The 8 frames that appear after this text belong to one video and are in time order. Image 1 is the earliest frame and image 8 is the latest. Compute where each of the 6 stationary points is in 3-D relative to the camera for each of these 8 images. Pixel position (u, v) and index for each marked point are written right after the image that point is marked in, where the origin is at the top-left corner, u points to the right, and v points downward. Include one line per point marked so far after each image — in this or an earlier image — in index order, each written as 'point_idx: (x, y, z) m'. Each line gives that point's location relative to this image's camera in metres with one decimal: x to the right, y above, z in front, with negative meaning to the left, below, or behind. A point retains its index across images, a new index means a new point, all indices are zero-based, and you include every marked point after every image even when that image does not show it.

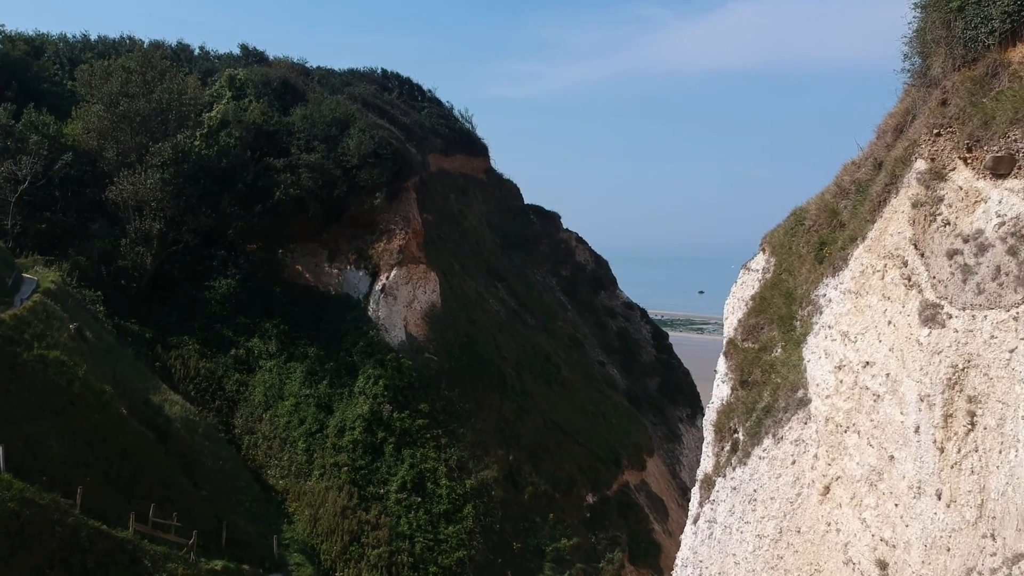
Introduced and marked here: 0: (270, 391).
0: (-6.2, -2.7, +18.7) m
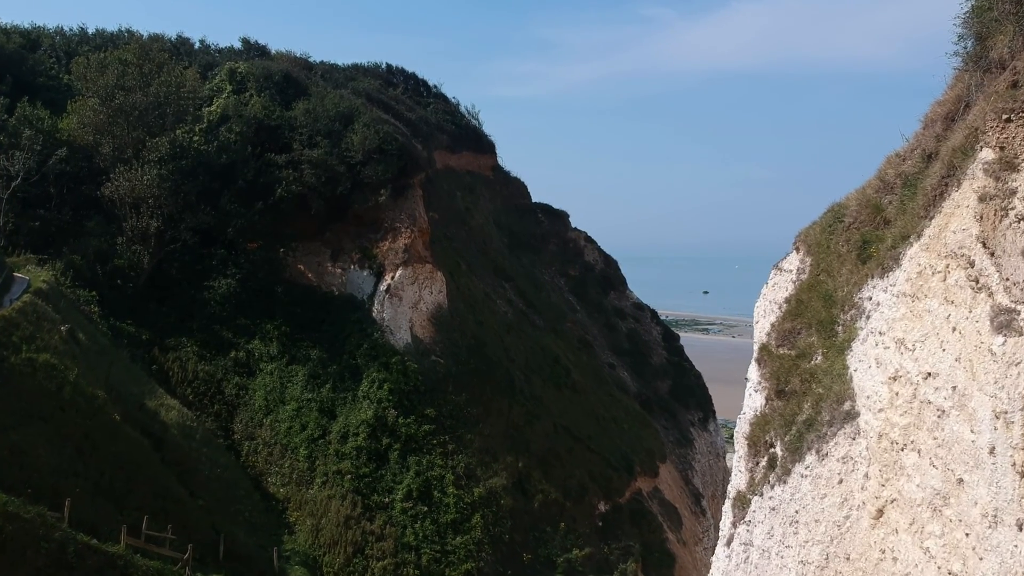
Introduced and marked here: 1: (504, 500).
0: (-6.0, -2.7, +18.1) m
1: (-0.2, -5.2, +17.8) m
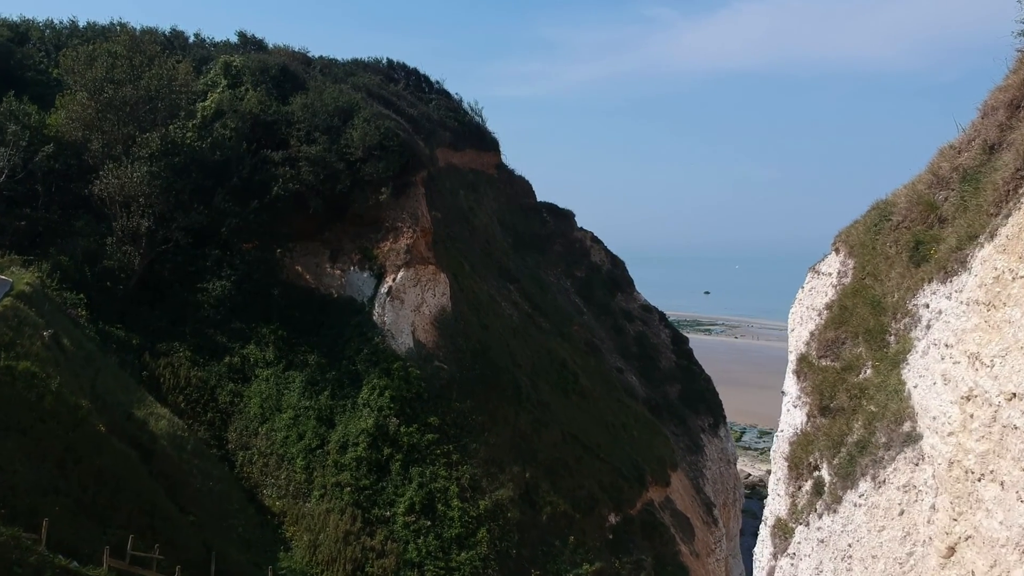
0: (-5.8, -2.7, +17.4) m
1: (0.0, -5.3, +17.0) m
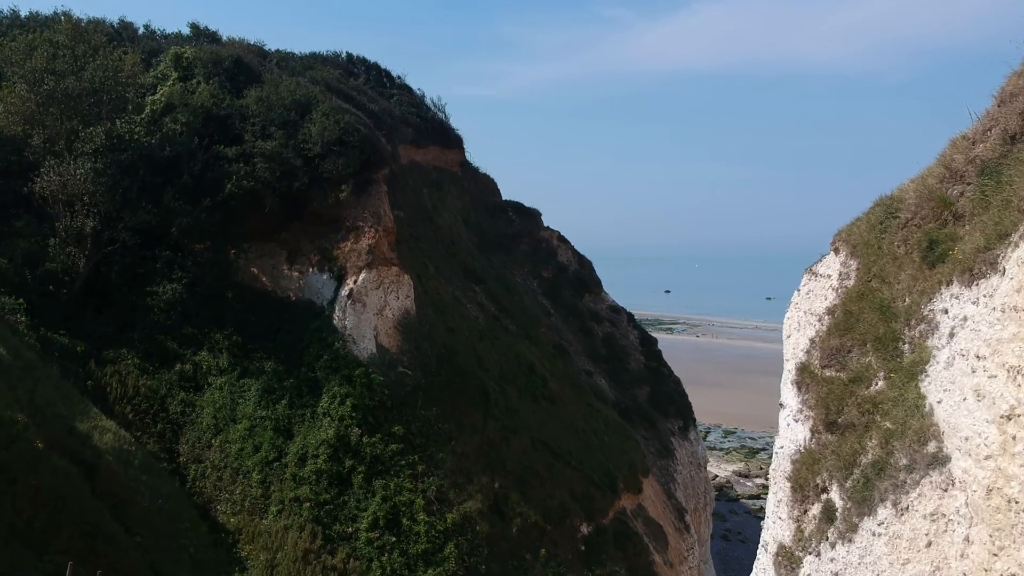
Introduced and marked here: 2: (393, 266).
0: (-6.5, -2.8, +16.2) m
1: (-0.7, -5.3, +16.2) m
2: (-3.2, +0.6, +19.3) m
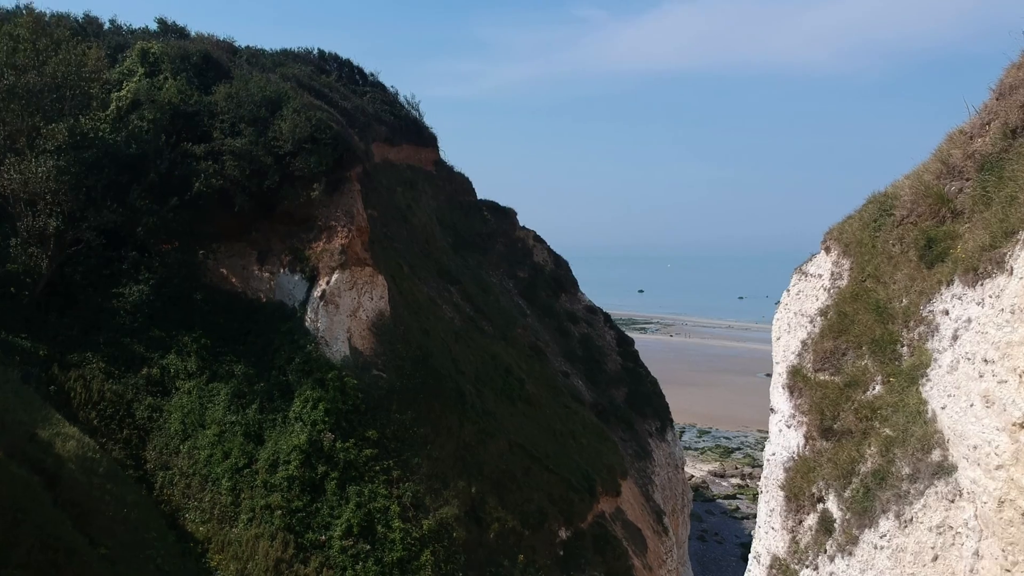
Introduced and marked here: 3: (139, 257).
0: (-7.0, -2.8, +15.6) m
1: (-1.2, -5.3, +15.8) m
2: (-3.8, +0.5, +18.8) m
3: (-9.0, +0.8, +17.5) m
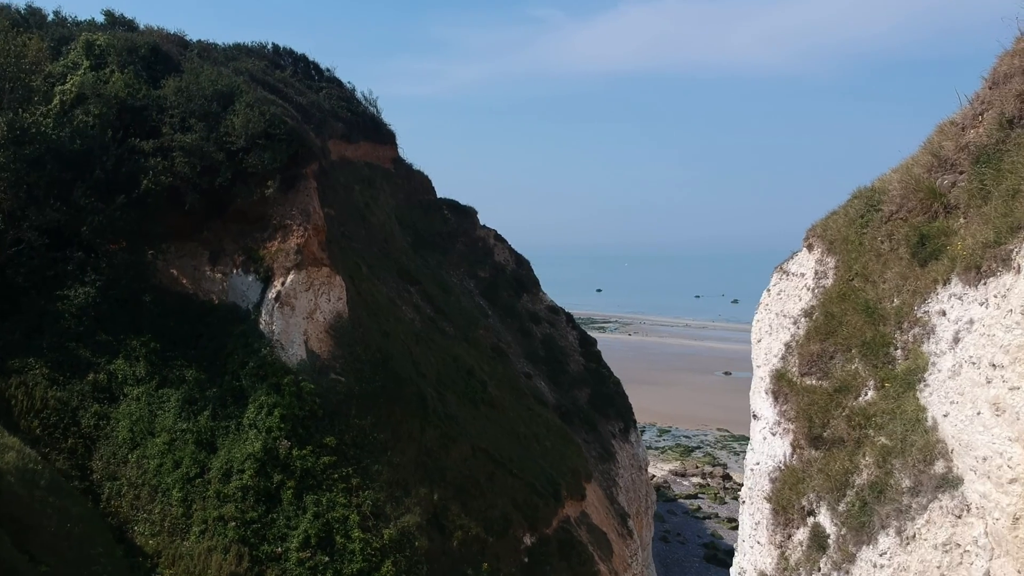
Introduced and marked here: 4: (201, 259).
0: (-7.8, -2.9, +14.7) m
1: (-2.0, -5.4, +15.2) m
2: (-4.7, +0.5, +18.0) m
3: (-9.9, +0.7, +16.4) m
4: (-7.7, +0.7, +17.8) m
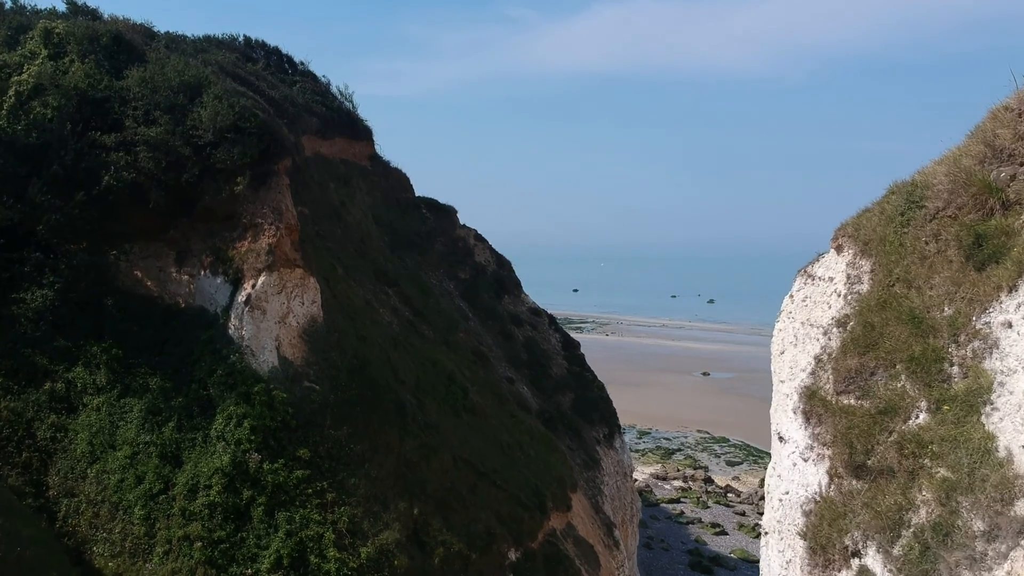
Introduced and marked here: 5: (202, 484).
0: (-8.0, -2.9, +13.6) m
1: (-2.2, -5.4, +14.3) m
2: (-5.1, +0.5, +17.1) m
3: (-10.2, +0.7, +15.3) m
4: (-8.1, +0.7, +16.7) m
5: (-5.8, -3.7, +13.5) m
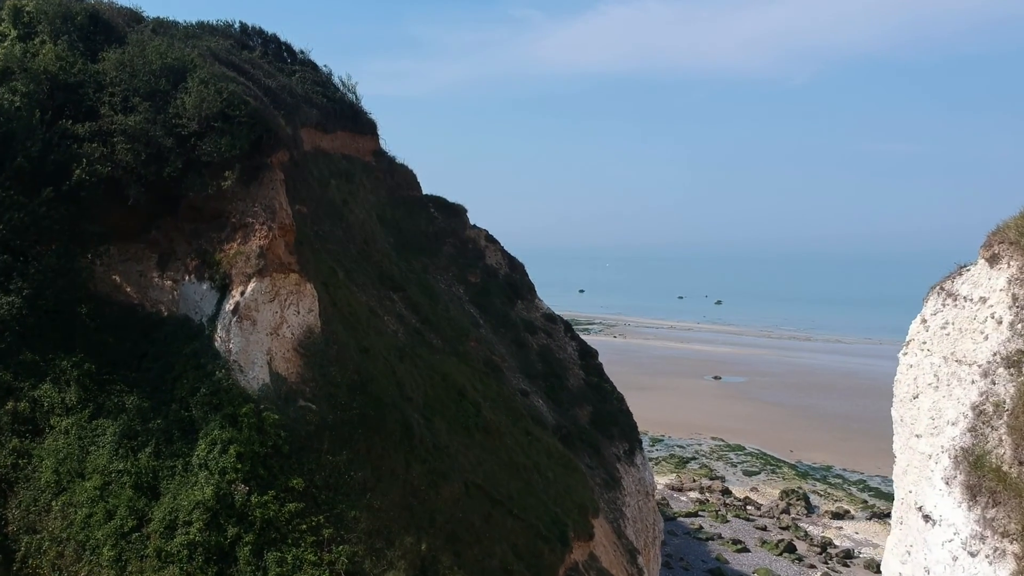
0: (-7.7, -3.1, +12.0) m
1: (-1.9, -5.6, +12.6) m
2: (-4.7, +0.3, +15.4) m
3: (-9.8, +0.5, +13.6) m
4: (-7.7, +0.5, +15.1) m
5: (-5.5, -3.9, +11.8) m
